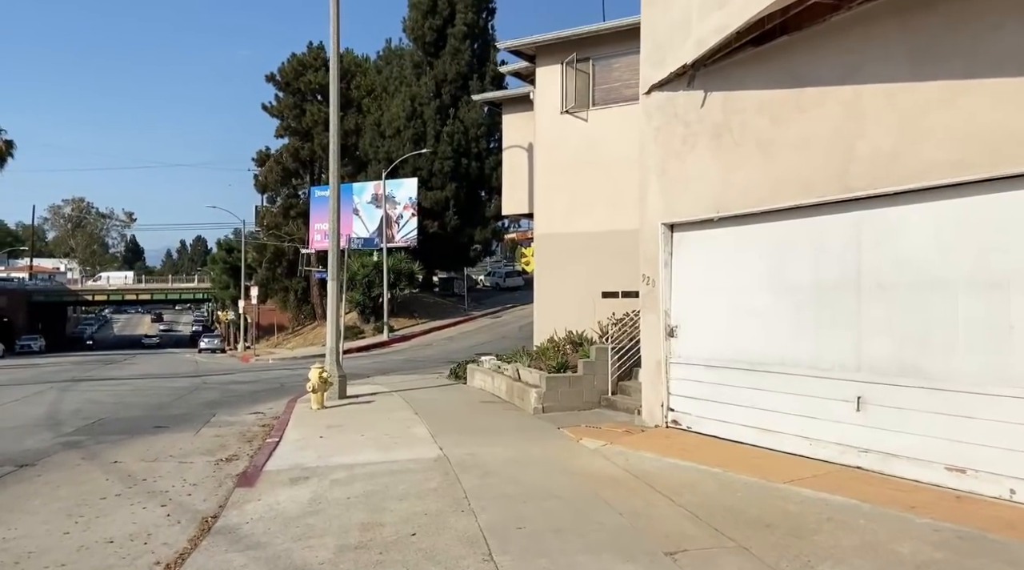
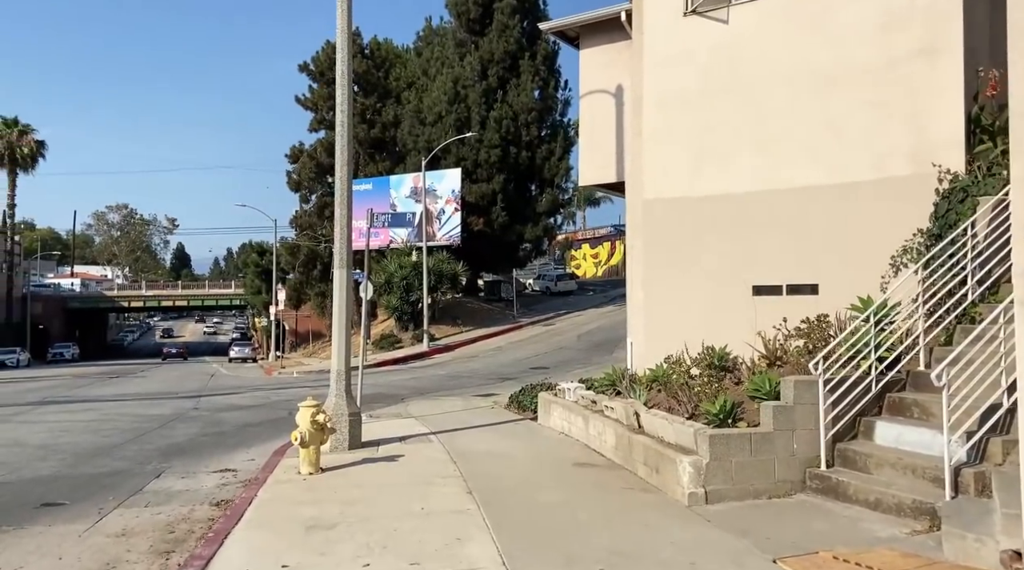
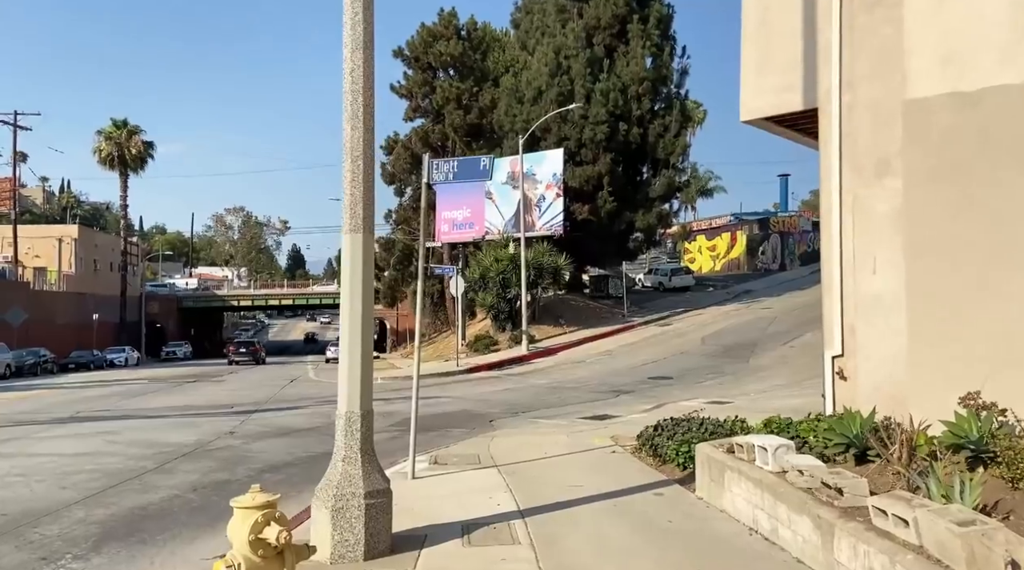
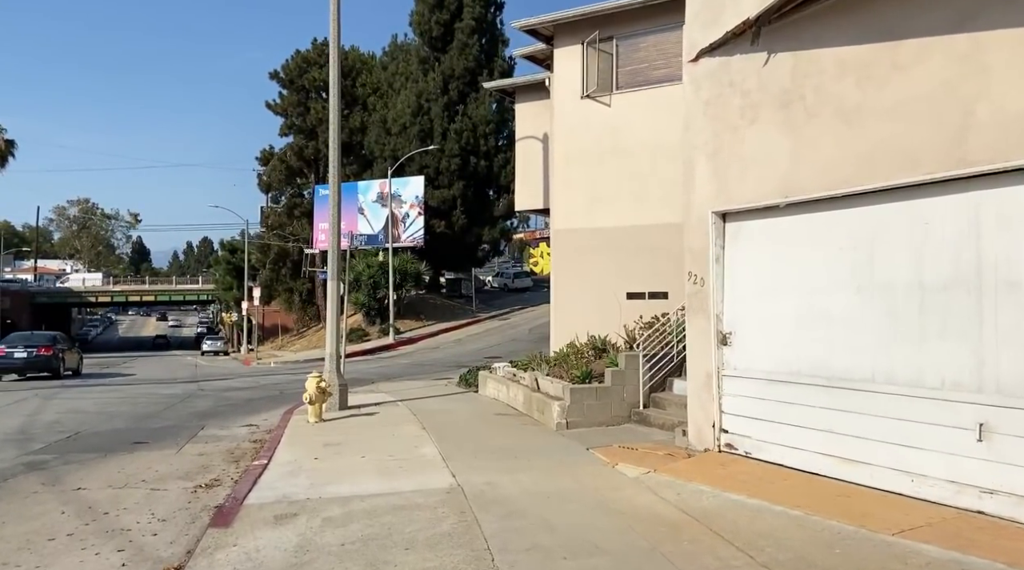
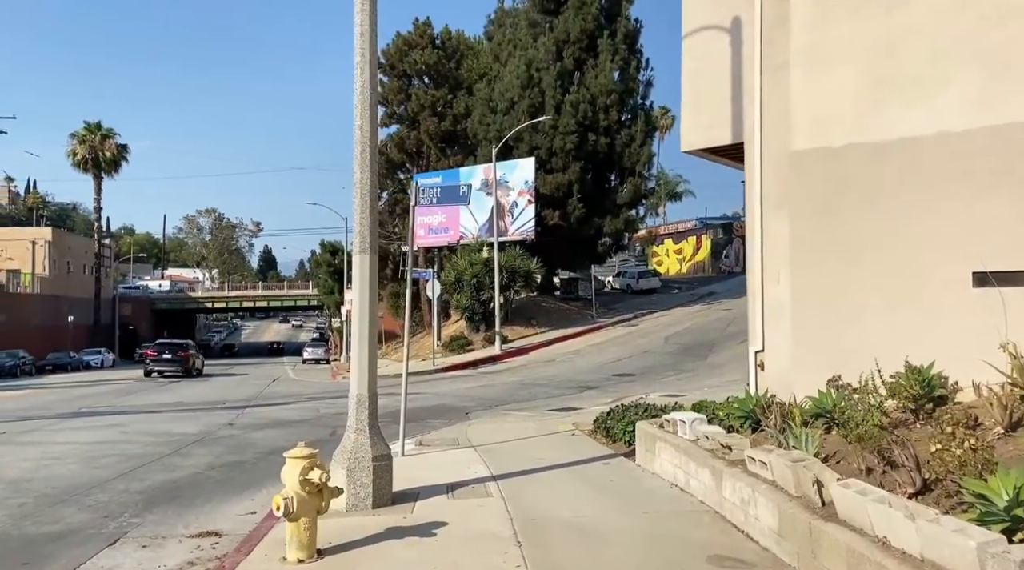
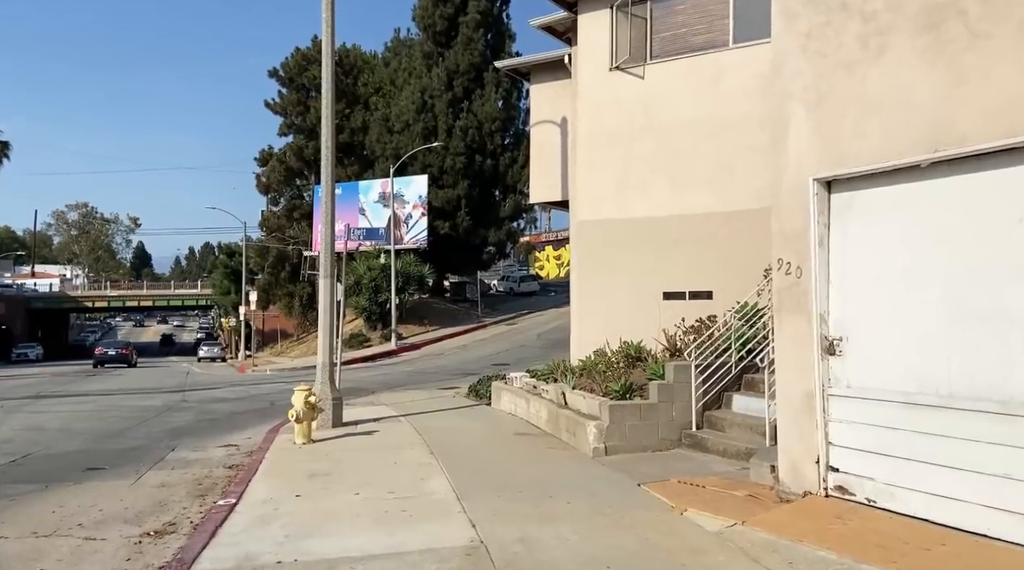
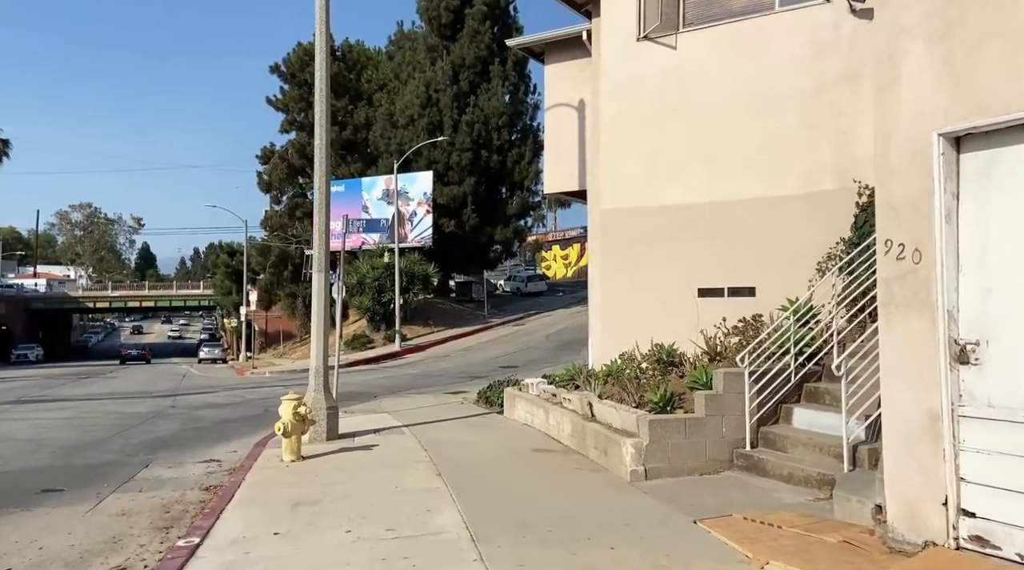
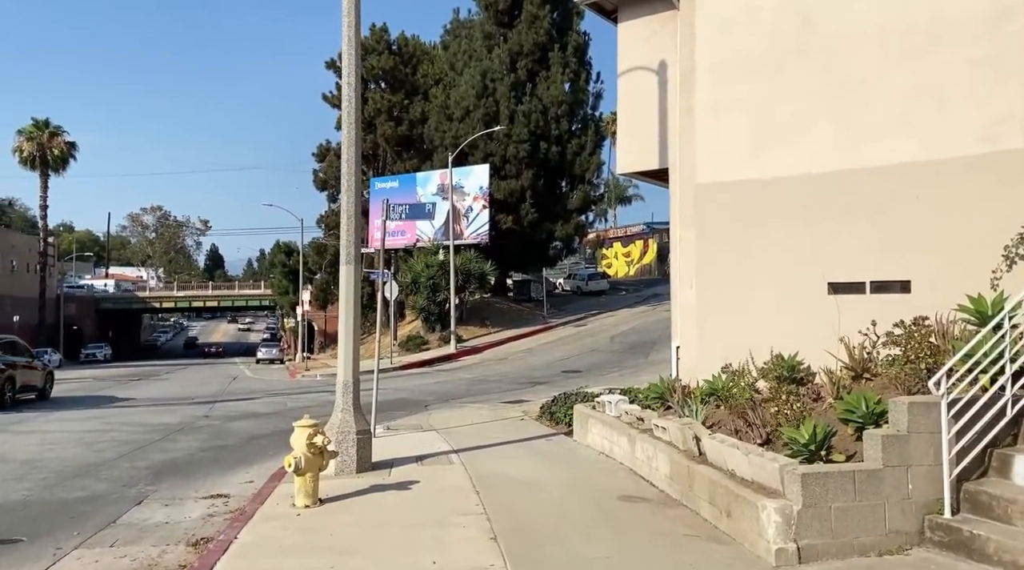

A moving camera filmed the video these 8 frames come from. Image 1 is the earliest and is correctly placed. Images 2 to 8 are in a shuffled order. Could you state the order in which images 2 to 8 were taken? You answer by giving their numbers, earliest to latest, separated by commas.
4, 6, 7, 2, 8, 5, 3
